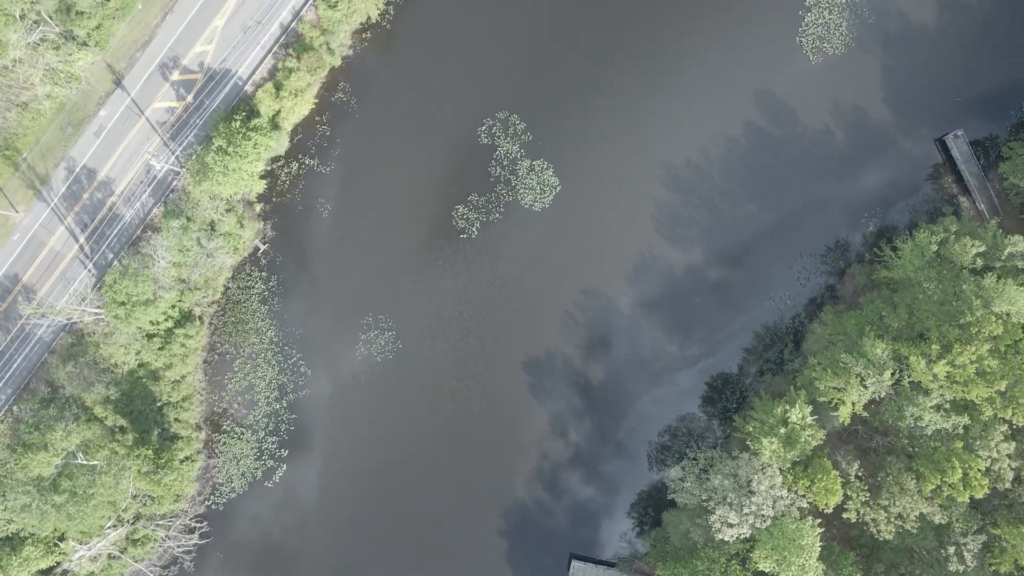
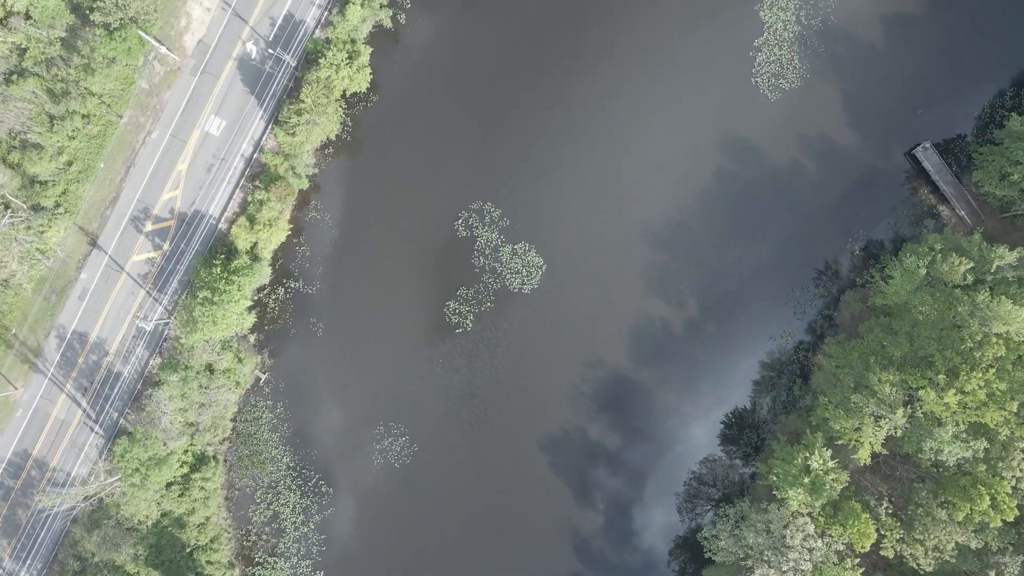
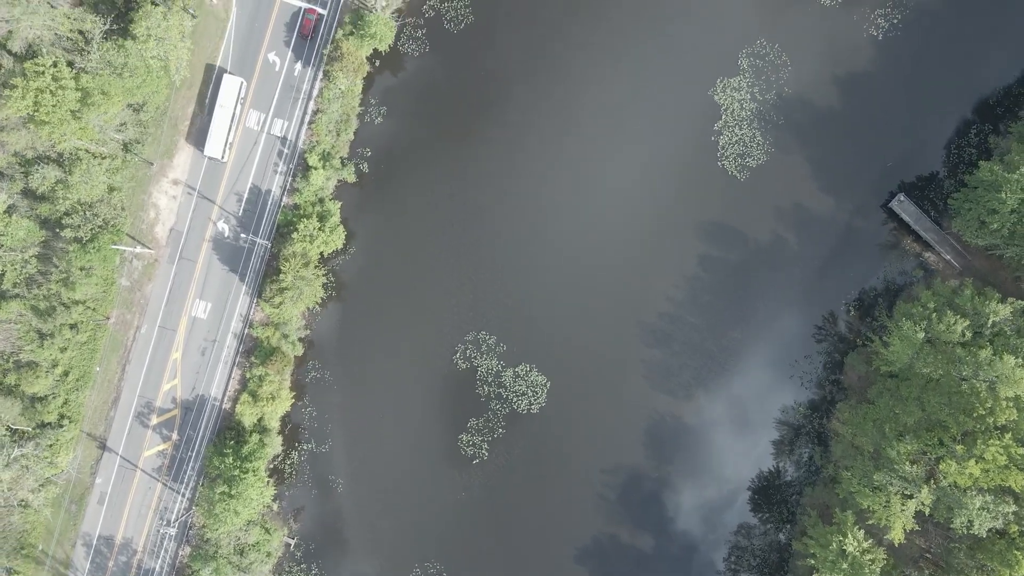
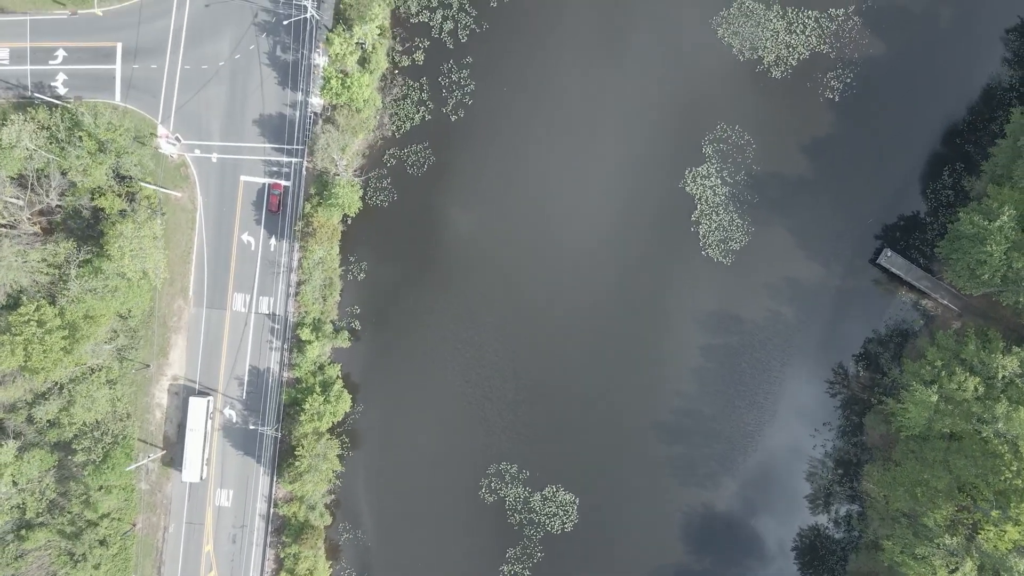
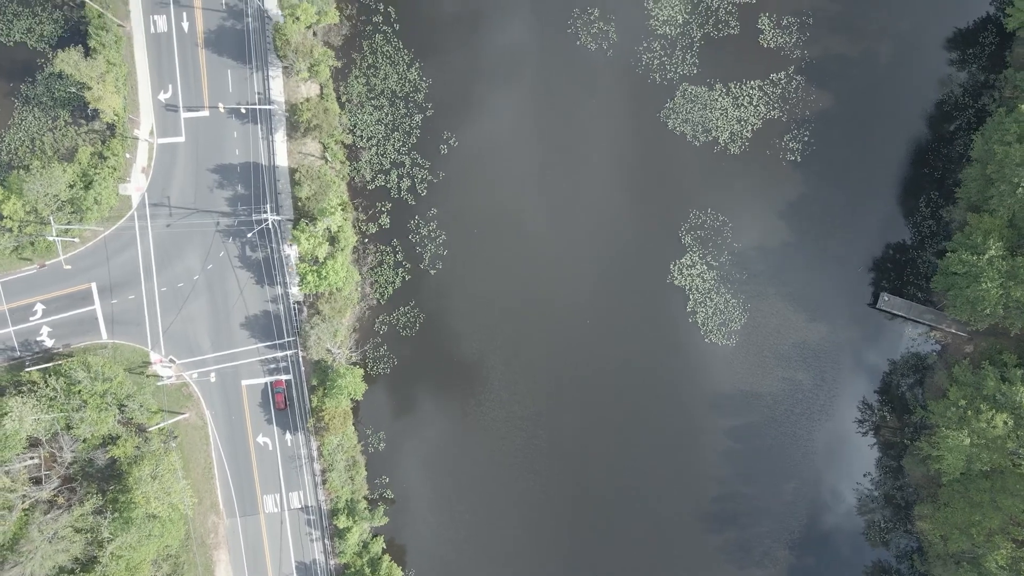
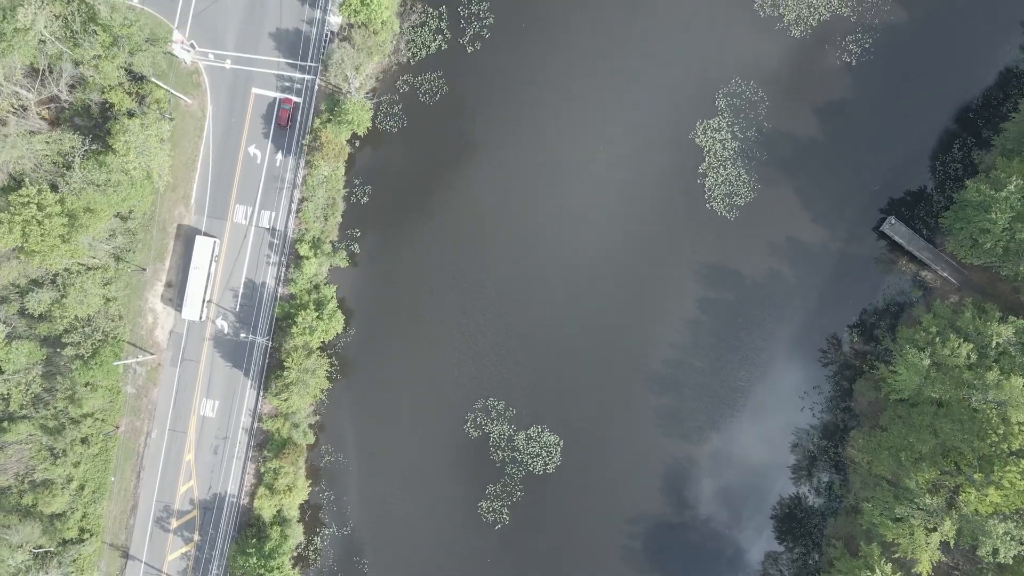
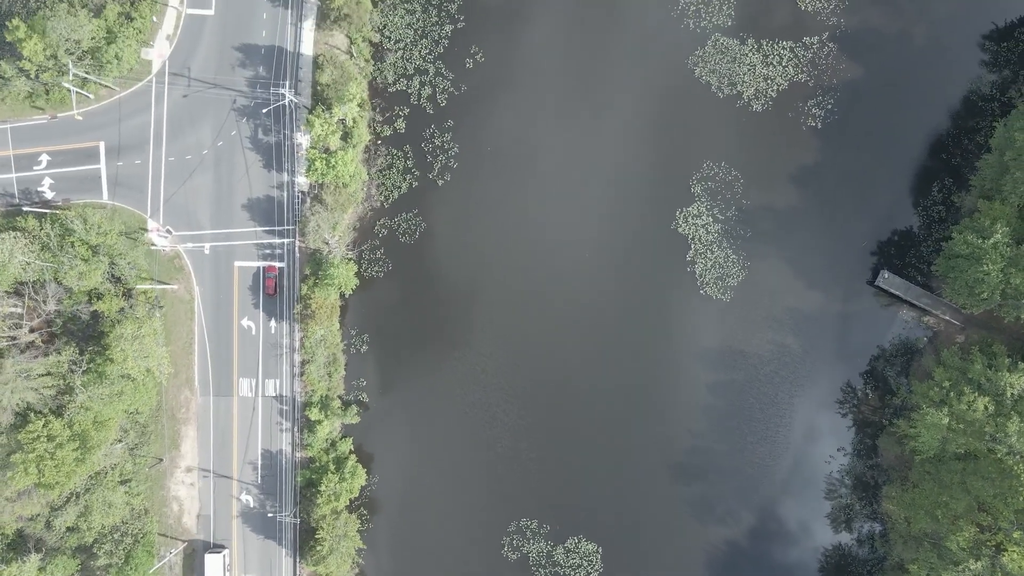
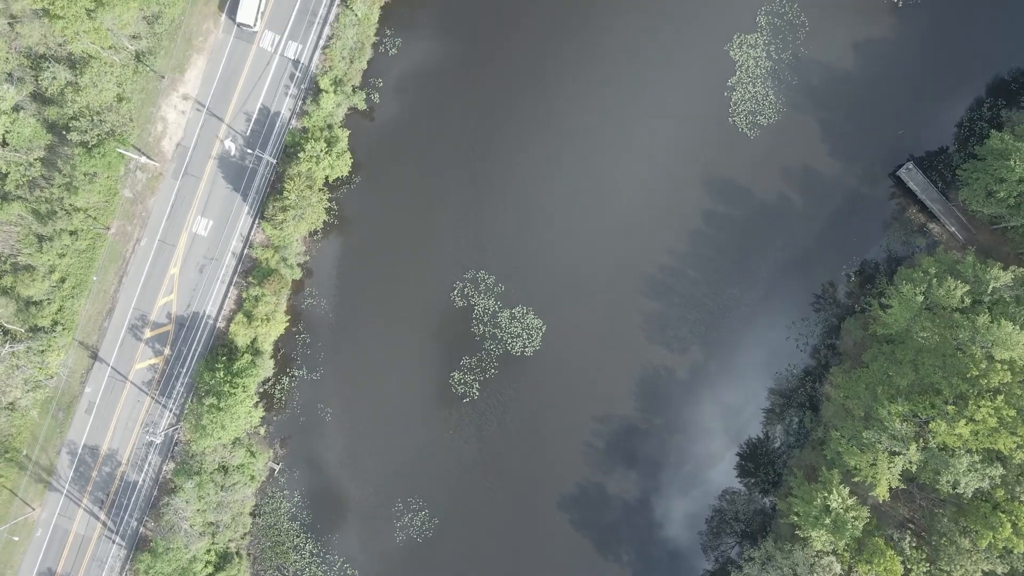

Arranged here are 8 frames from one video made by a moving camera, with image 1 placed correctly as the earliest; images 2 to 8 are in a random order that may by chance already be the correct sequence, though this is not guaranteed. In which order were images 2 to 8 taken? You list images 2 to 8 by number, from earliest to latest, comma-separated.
2, 8, 3, 6, 4, 7, 5
